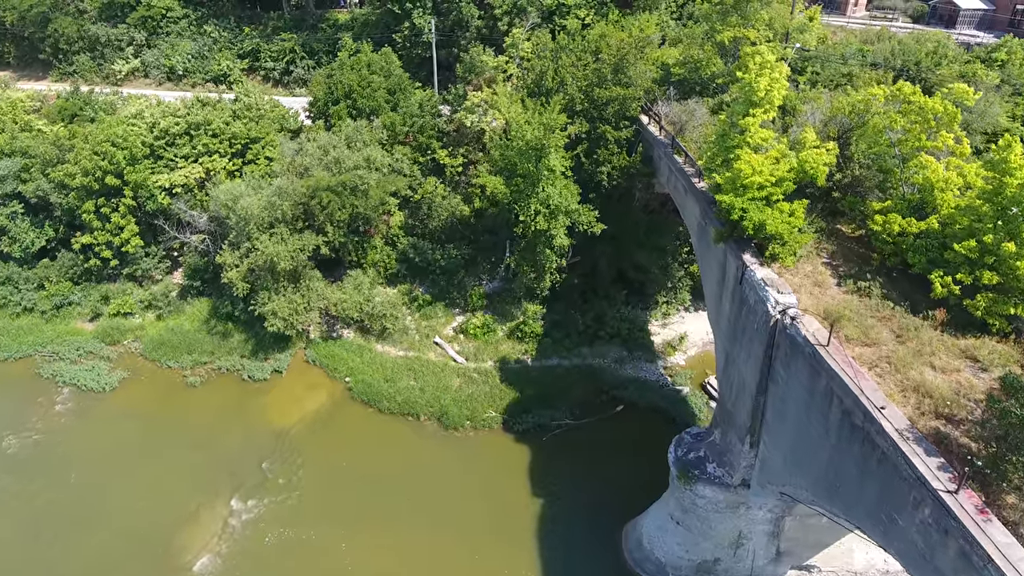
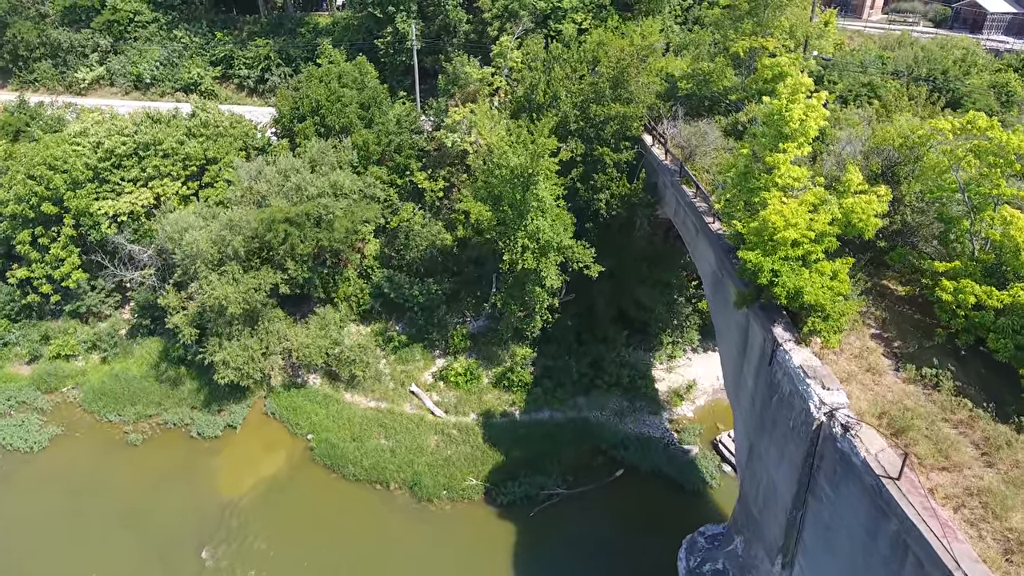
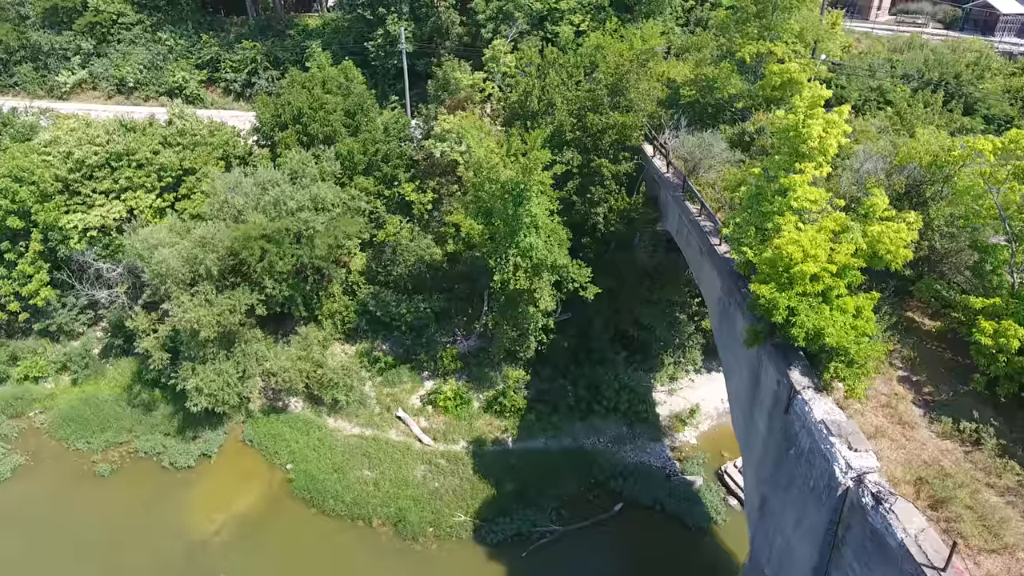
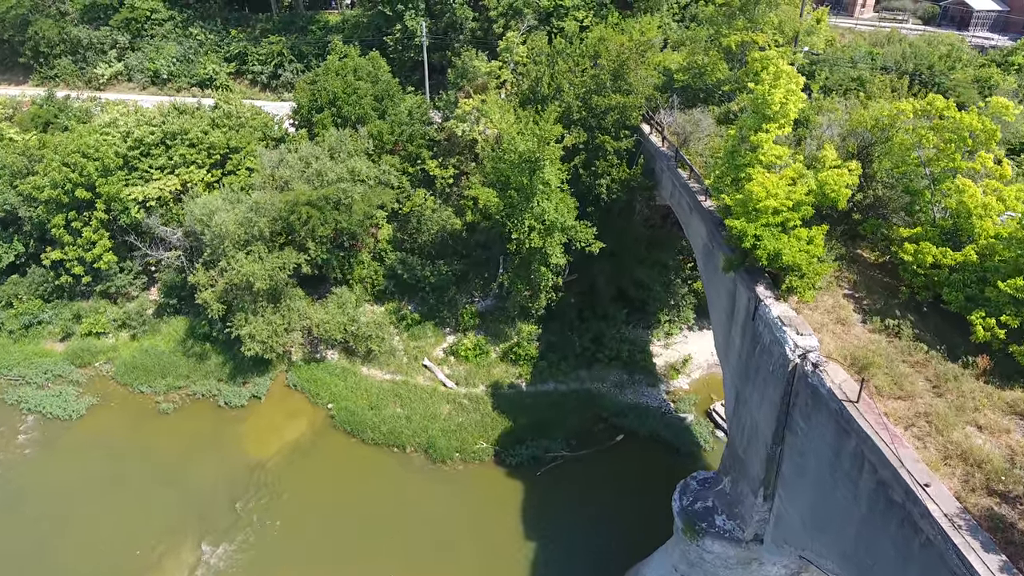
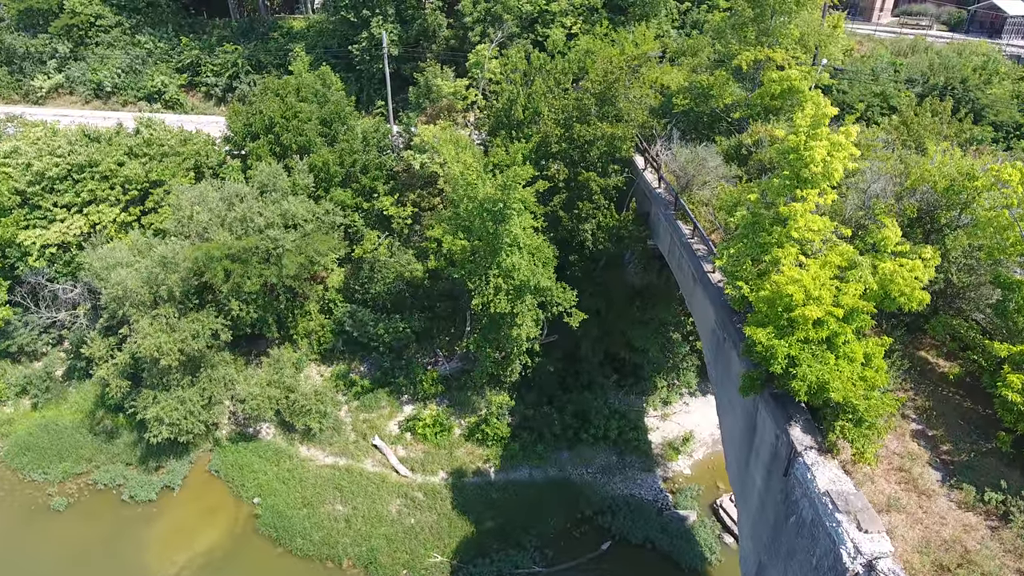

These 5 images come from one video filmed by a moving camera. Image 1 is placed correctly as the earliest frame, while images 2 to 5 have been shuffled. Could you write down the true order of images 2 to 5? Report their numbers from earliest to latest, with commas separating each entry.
4, 2, 3, 5
